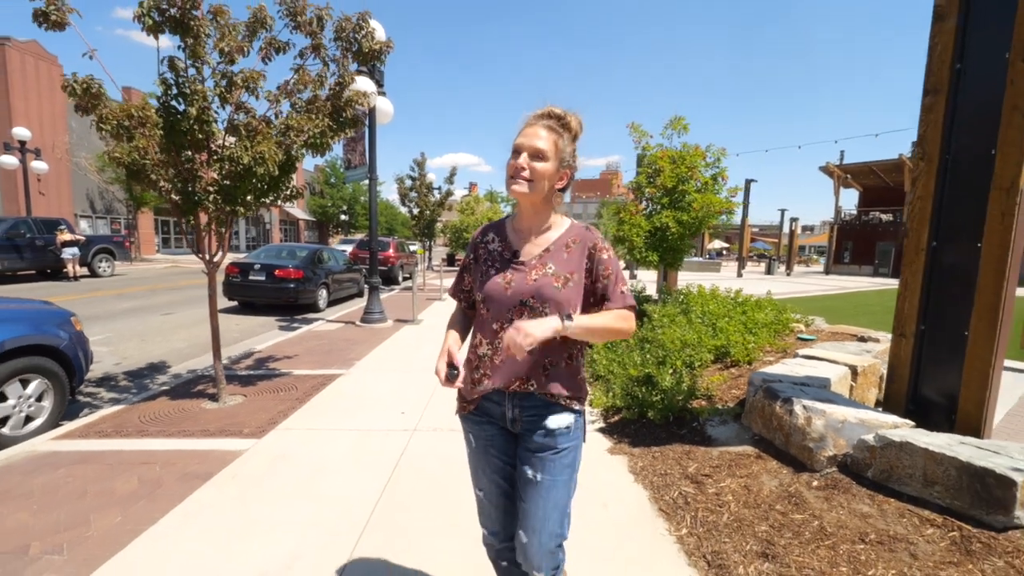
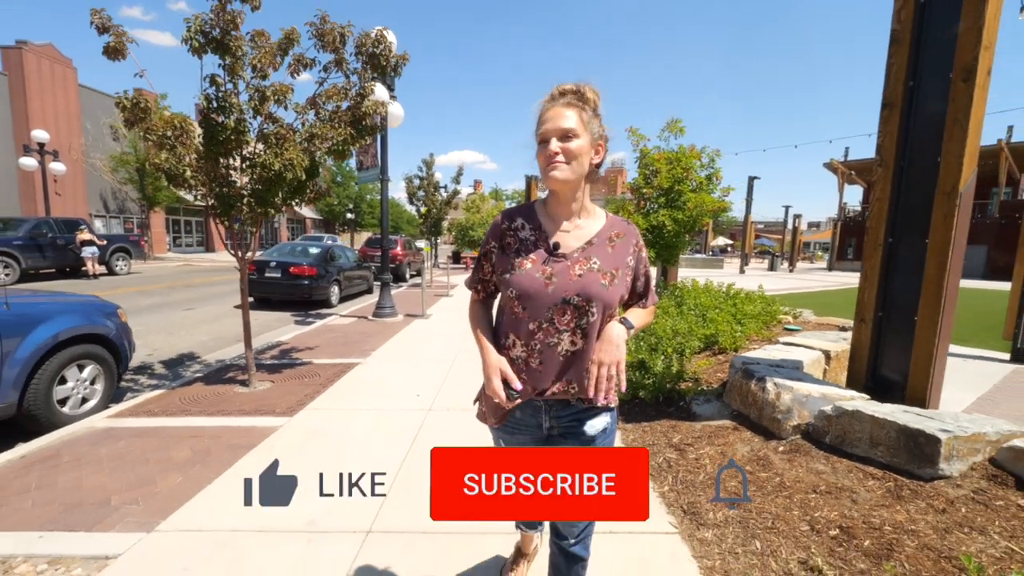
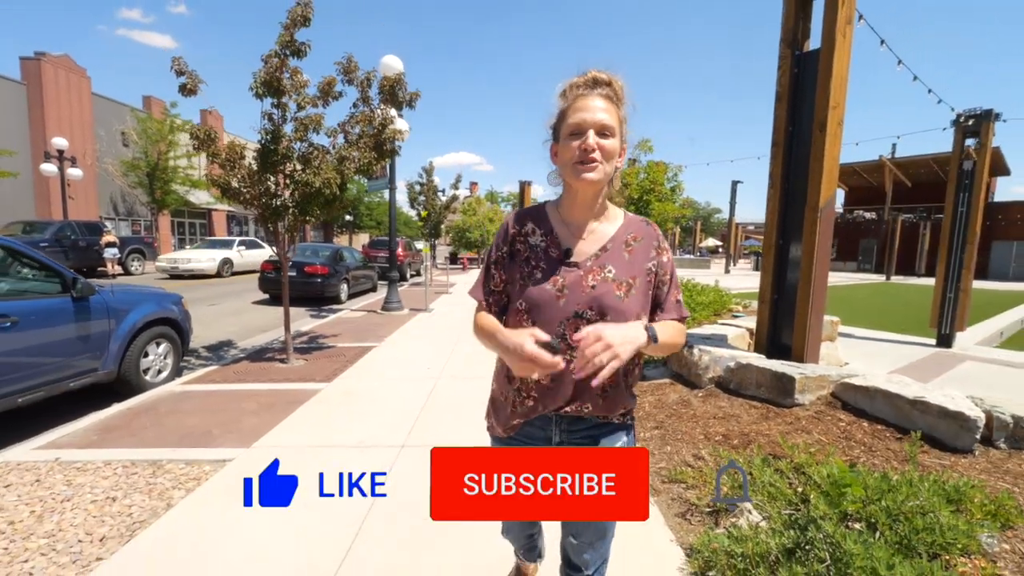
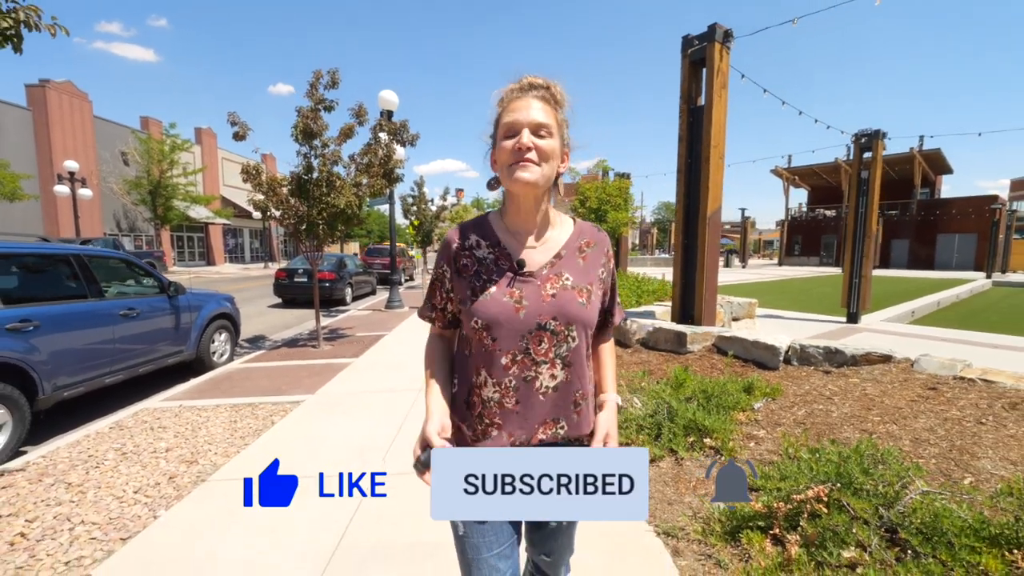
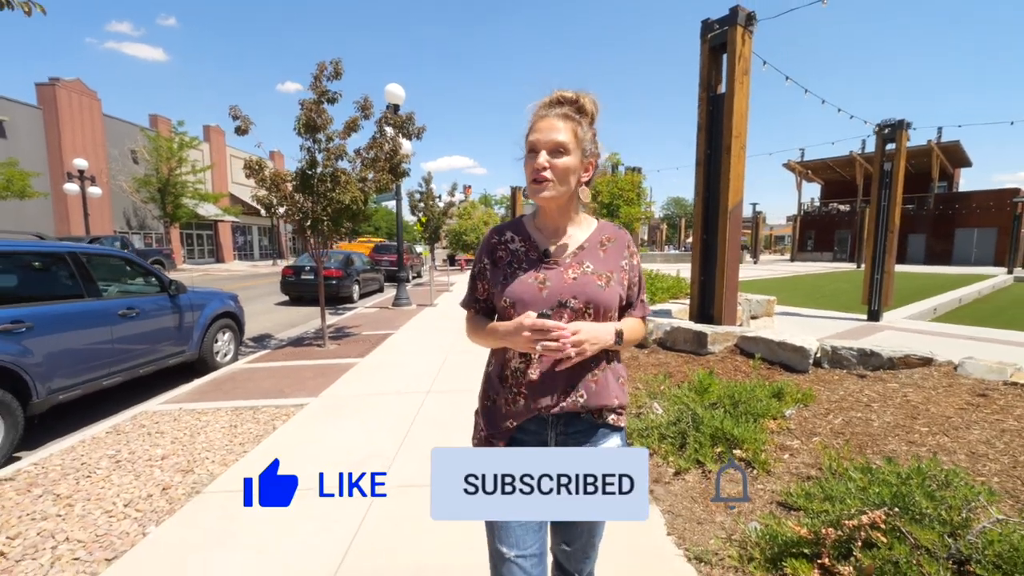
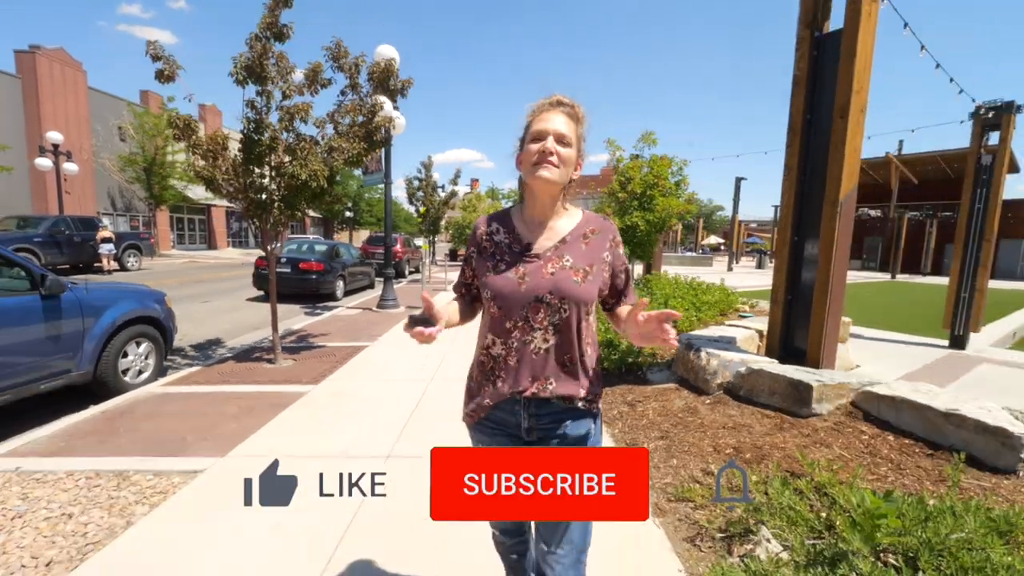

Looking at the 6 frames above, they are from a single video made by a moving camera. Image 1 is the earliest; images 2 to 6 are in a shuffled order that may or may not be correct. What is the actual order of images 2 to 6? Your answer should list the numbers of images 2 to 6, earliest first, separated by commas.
2, 6, 3, 5, 4
